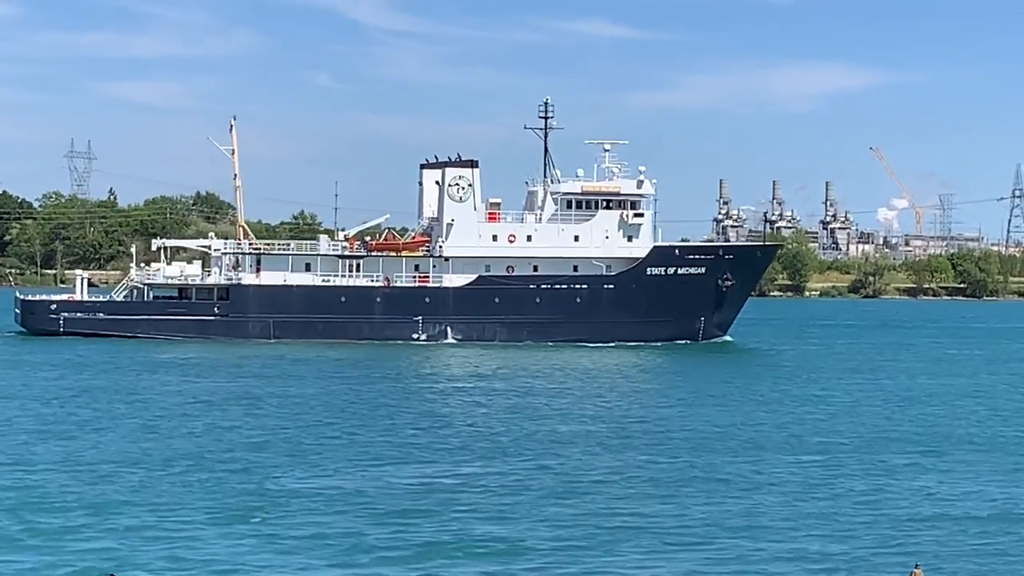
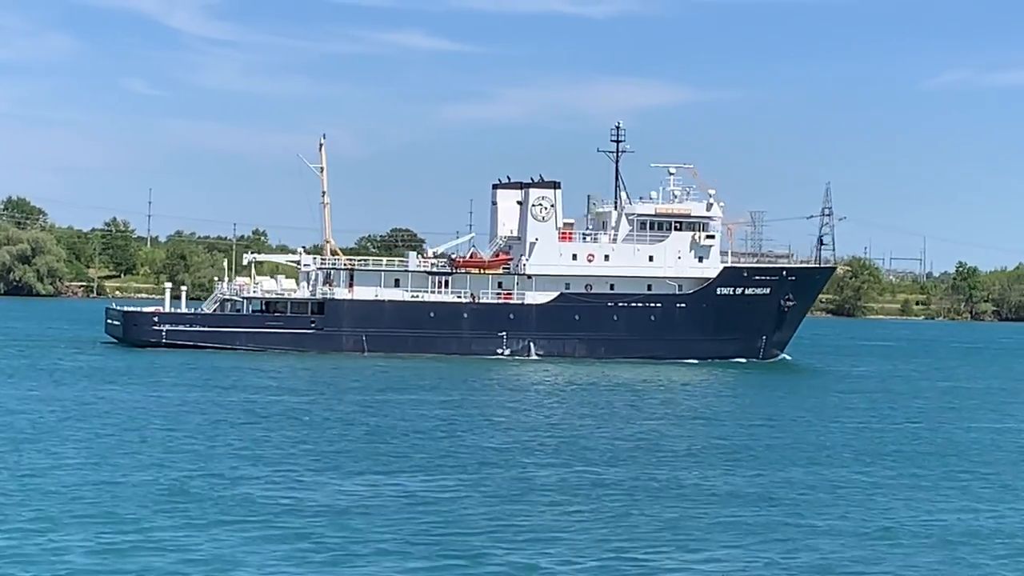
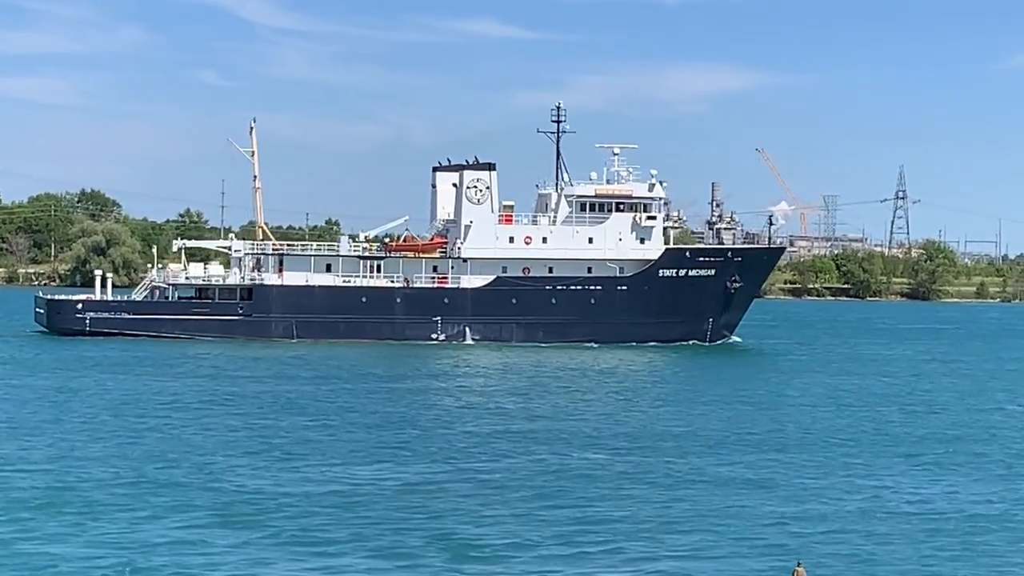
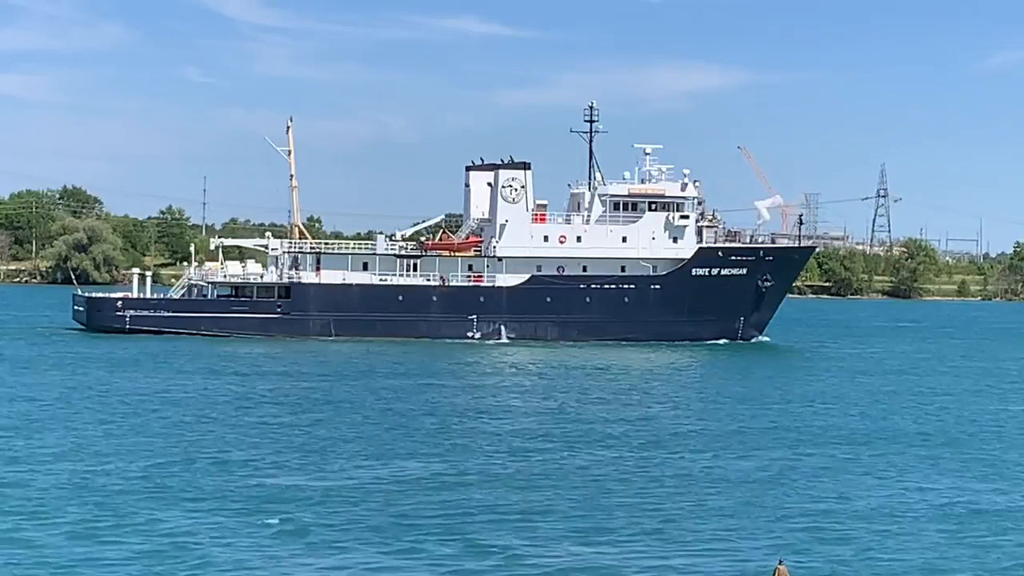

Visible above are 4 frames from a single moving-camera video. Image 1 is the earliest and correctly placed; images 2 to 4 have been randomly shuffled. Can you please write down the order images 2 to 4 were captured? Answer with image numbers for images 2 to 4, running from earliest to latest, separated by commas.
3, 4, 2
